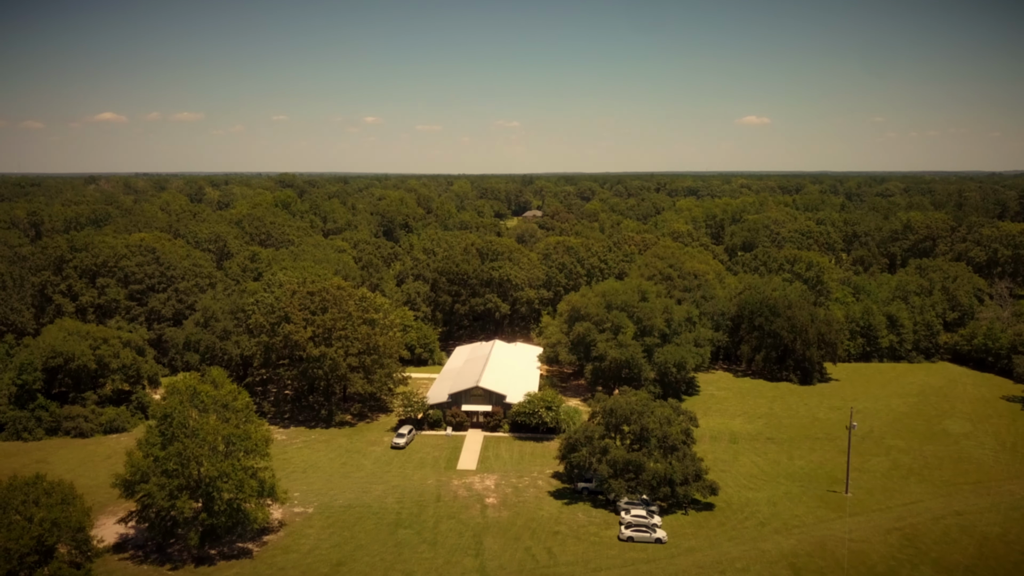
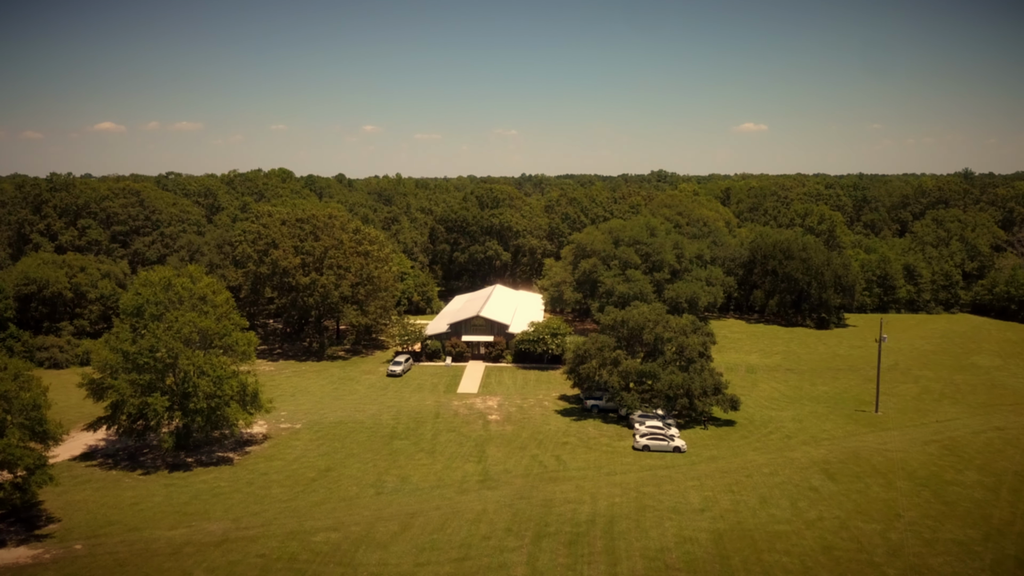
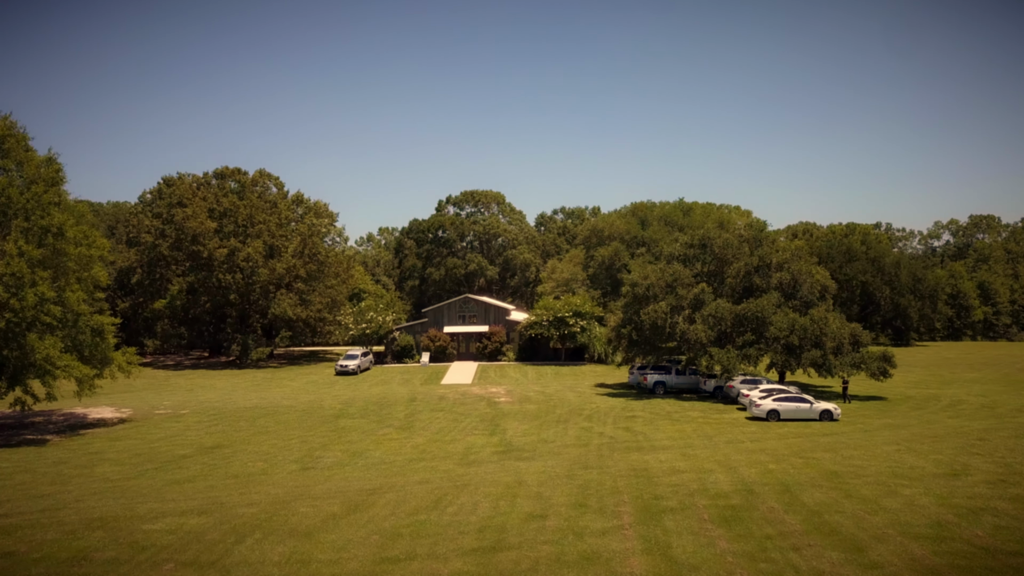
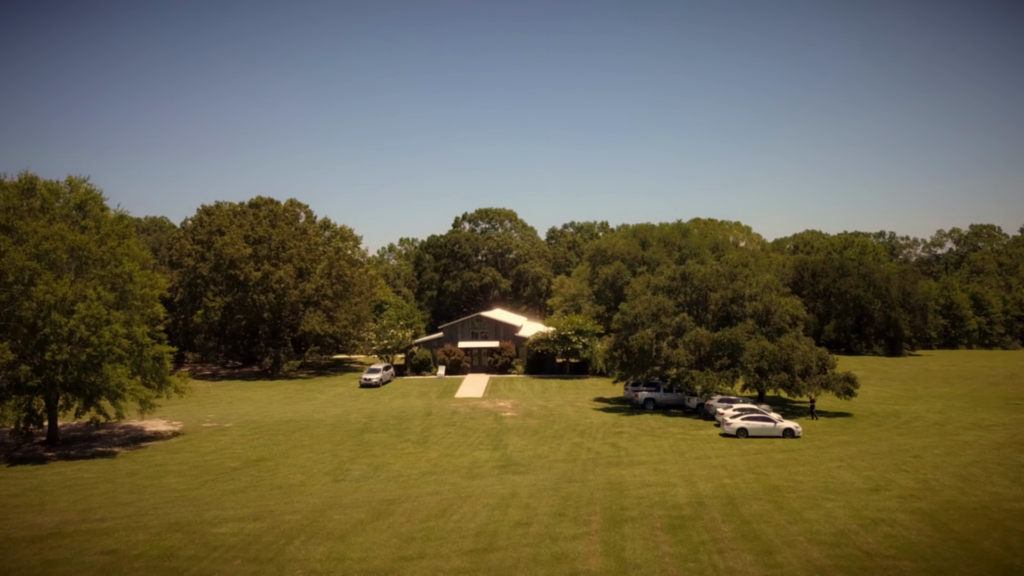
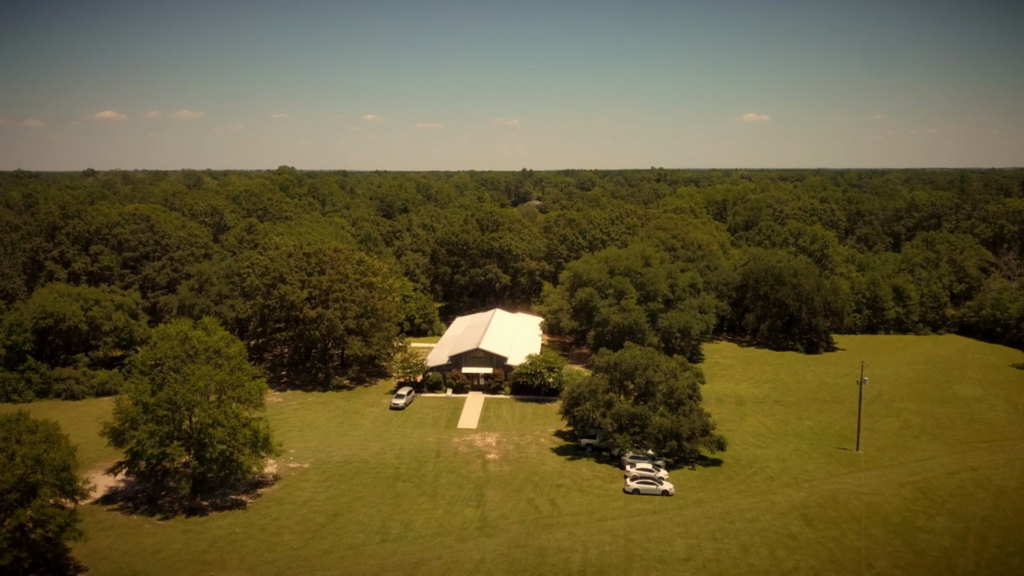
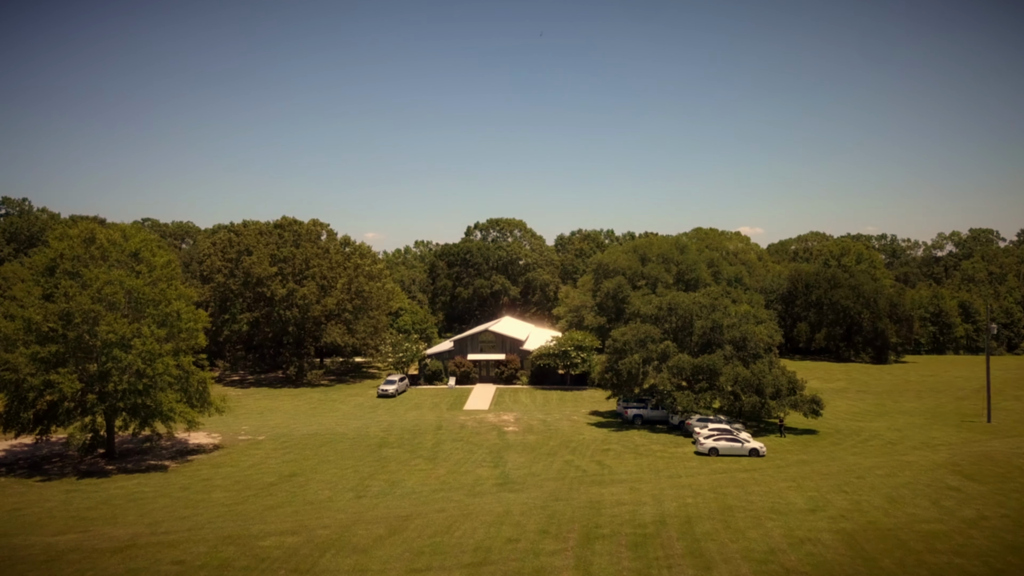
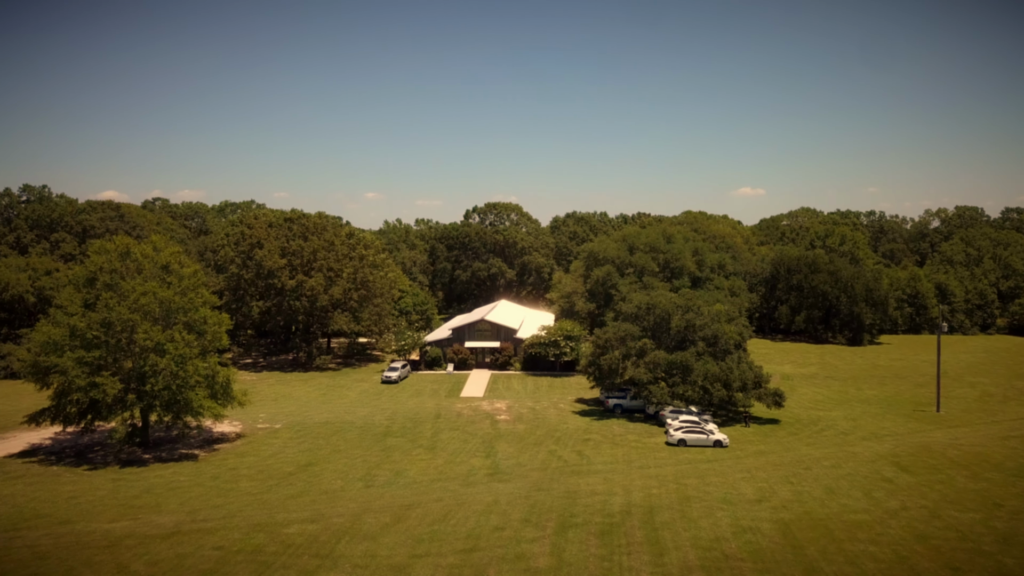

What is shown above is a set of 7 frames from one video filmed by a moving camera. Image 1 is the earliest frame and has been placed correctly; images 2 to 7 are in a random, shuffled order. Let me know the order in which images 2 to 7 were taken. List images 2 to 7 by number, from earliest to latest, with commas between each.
5, 2, 7, 6, 4, 3
